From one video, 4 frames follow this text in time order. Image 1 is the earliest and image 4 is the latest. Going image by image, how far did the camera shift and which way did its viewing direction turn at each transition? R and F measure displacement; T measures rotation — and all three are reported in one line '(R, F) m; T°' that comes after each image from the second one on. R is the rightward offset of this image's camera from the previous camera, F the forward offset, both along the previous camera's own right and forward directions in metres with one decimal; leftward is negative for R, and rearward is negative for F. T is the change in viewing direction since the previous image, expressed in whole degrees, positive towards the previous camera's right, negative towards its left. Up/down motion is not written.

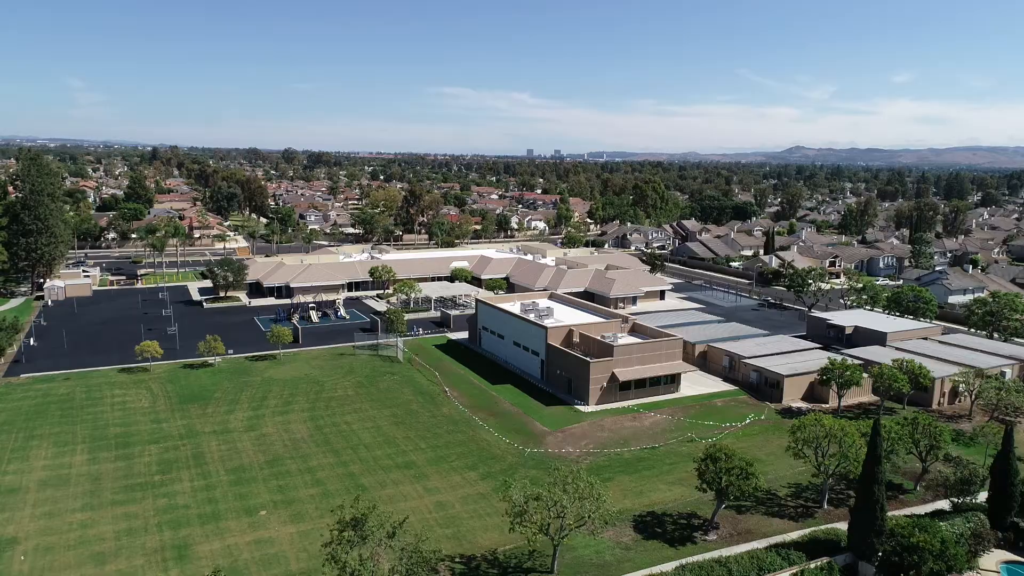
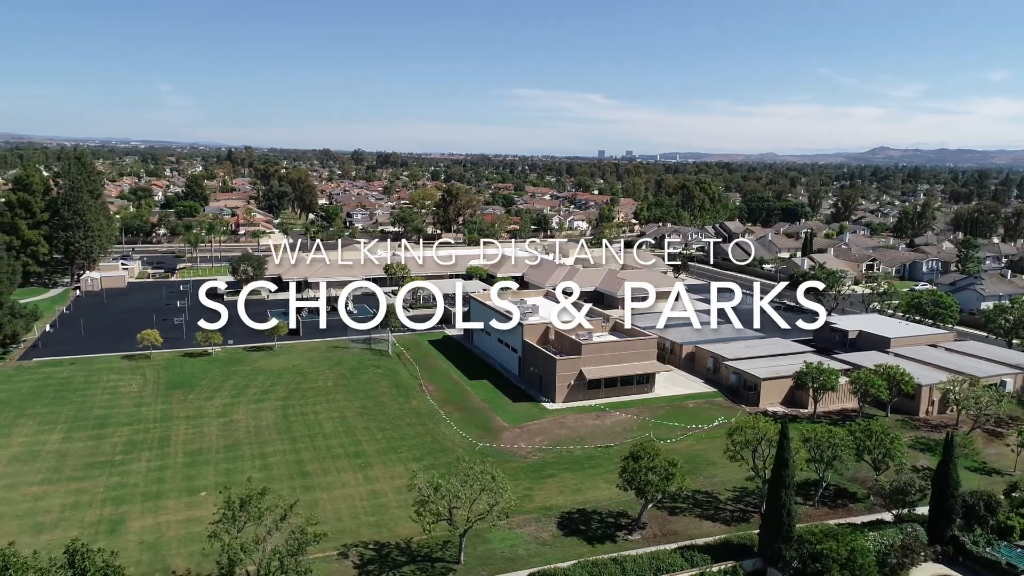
(+3.8, 0.0) m; -5°
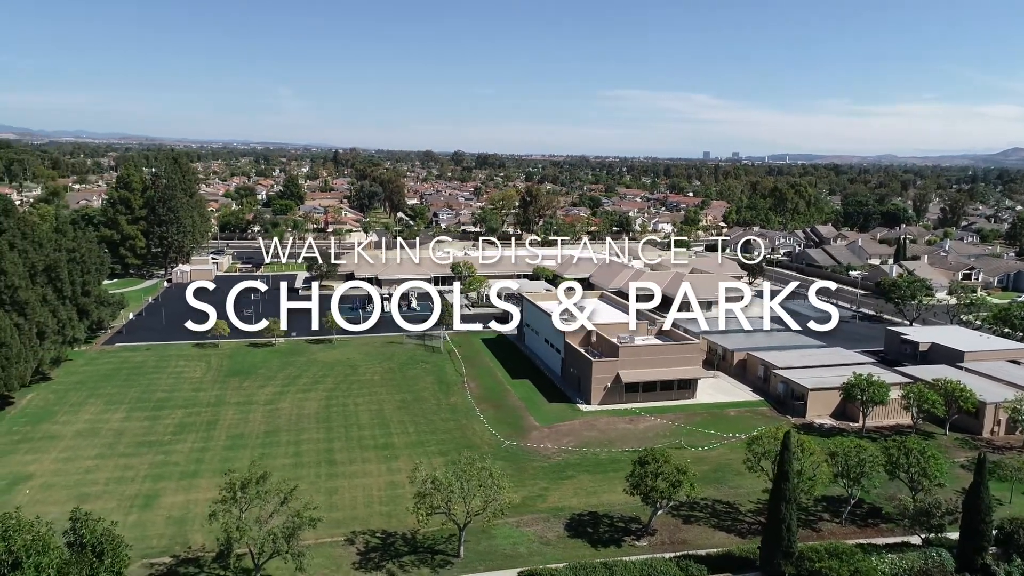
(+2.3, 0.0) m; -7°
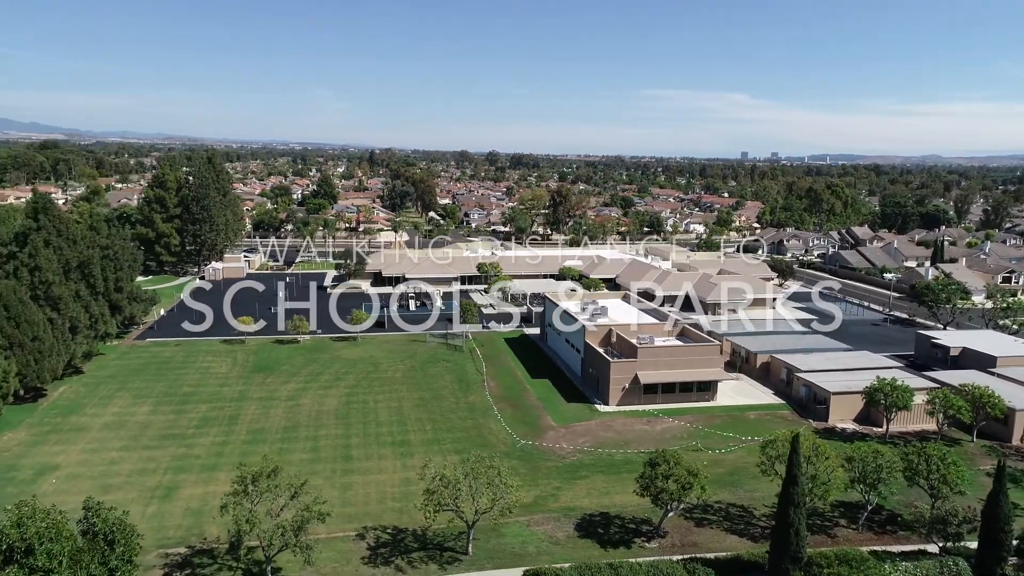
(+0.6, 0.0) m; -3°
